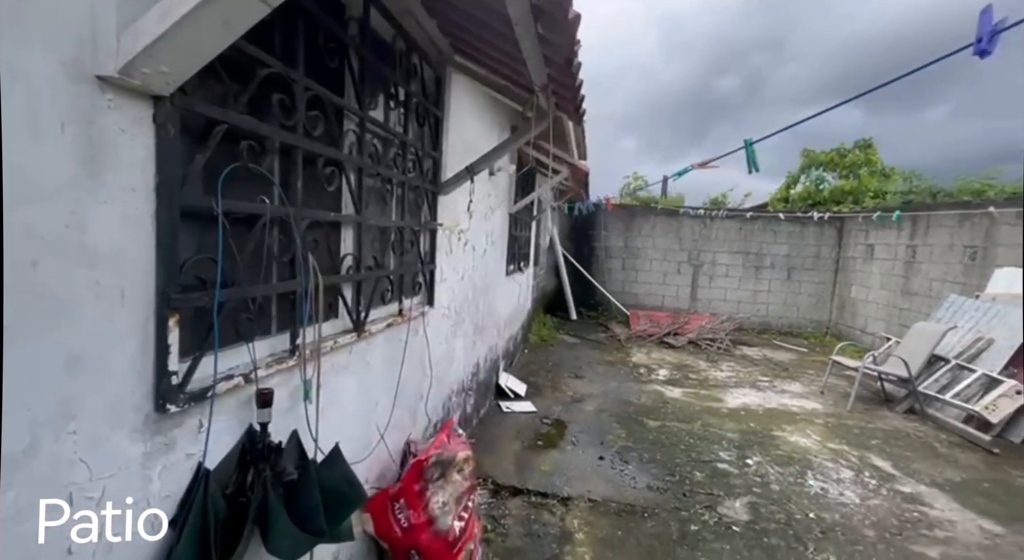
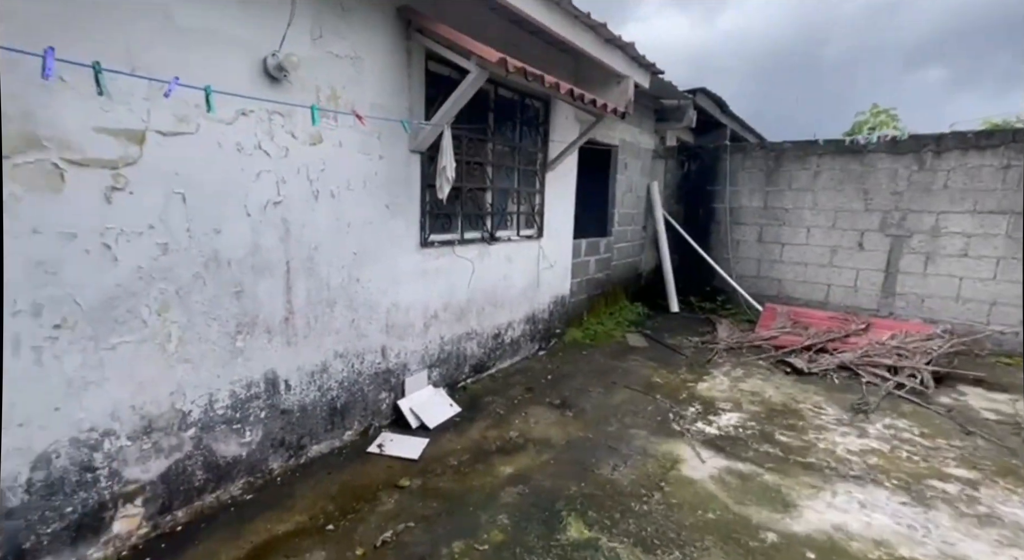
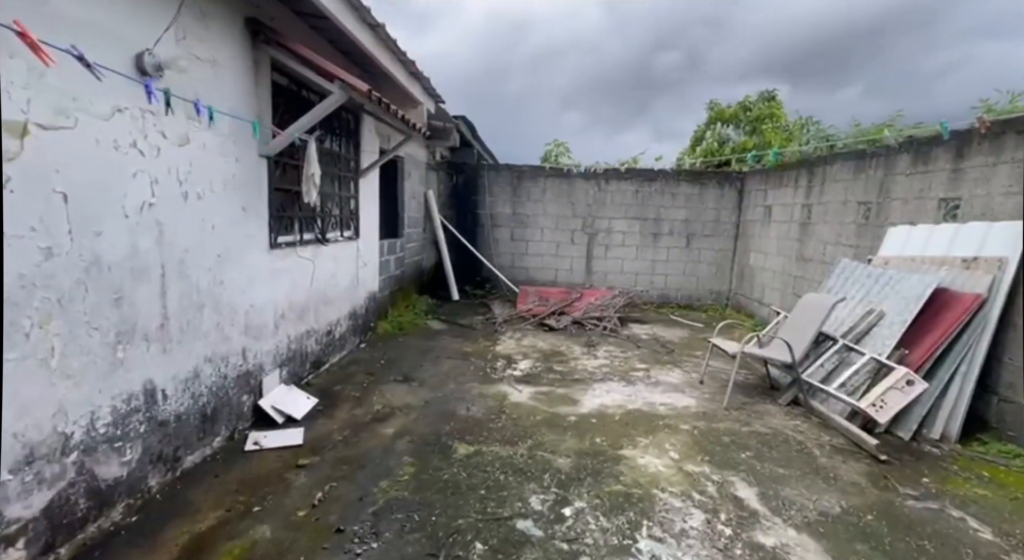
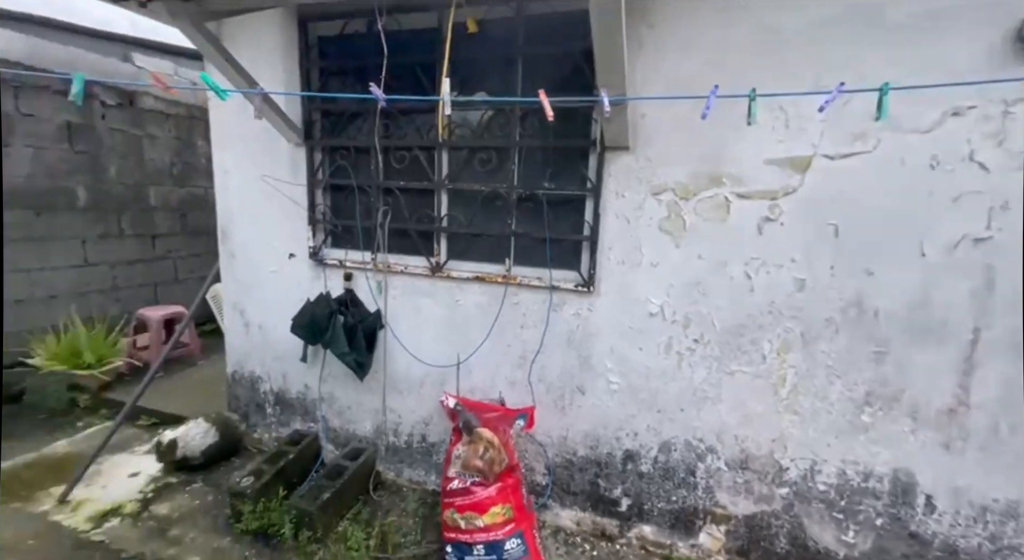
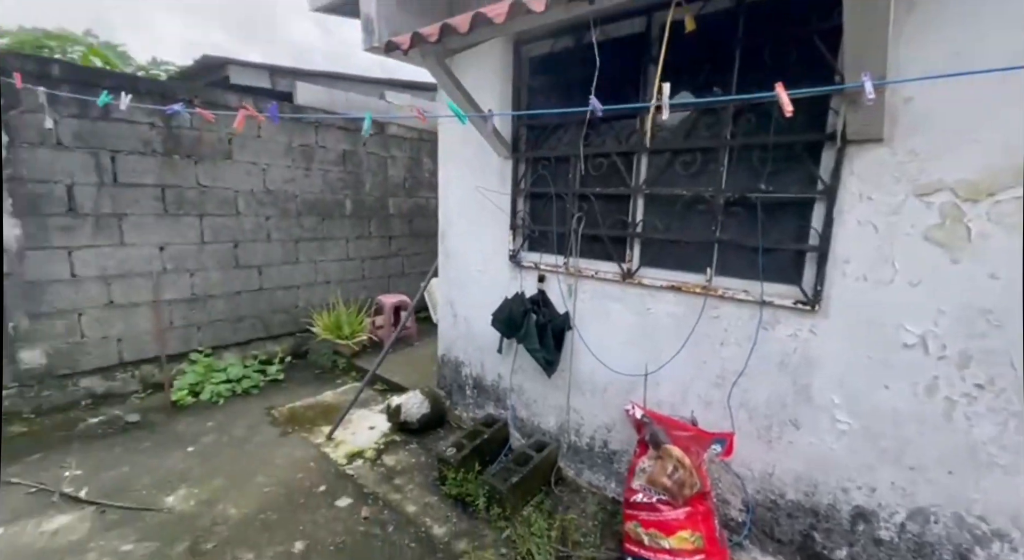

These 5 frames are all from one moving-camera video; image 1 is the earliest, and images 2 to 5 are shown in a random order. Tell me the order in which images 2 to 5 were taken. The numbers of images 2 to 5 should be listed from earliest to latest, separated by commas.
3, 2, 4, 5
